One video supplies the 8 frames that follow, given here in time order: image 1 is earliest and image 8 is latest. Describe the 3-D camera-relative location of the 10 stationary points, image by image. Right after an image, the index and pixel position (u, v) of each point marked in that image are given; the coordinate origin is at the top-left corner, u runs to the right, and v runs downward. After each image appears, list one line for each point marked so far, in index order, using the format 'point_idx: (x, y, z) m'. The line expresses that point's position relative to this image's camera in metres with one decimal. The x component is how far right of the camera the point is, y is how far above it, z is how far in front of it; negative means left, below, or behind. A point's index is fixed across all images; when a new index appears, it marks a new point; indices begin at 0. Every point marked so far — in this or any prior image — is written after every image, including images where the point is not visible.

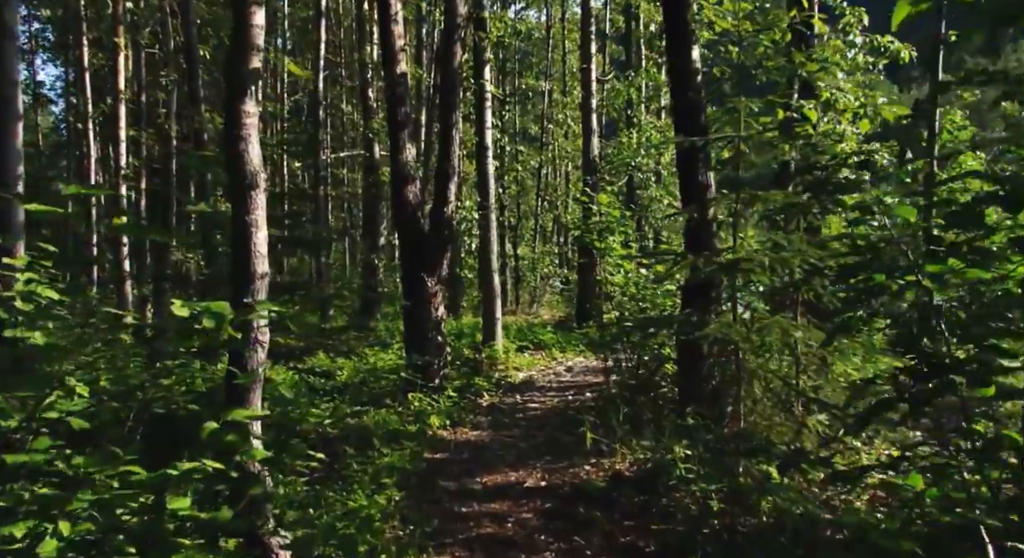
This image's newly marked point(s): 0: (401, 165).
0: (-1.4, +1.4, +14.2) m
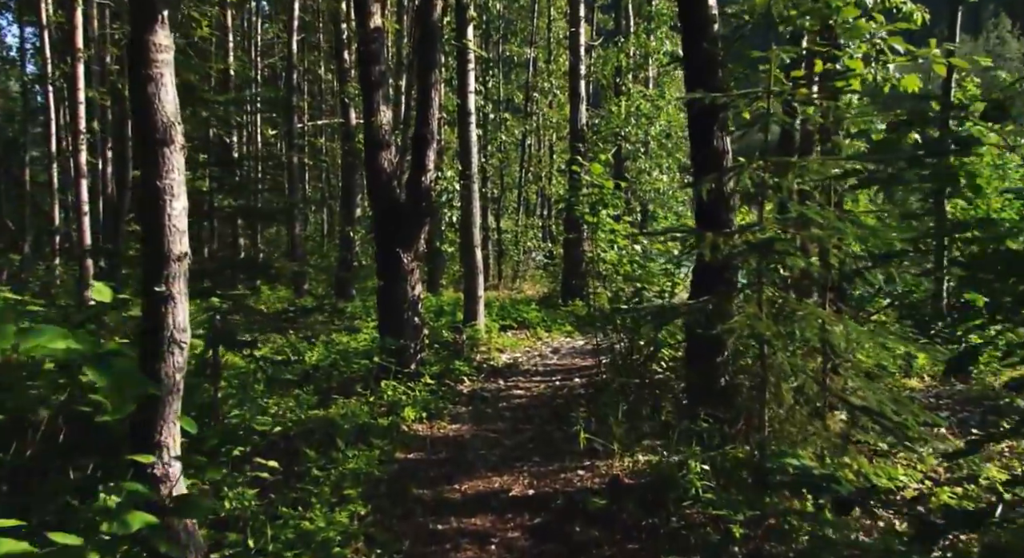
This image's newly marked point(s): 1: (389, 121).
0: (-1.6, +1.7, +13.0) m
1: (-1.4, +1.8, +13.2) m
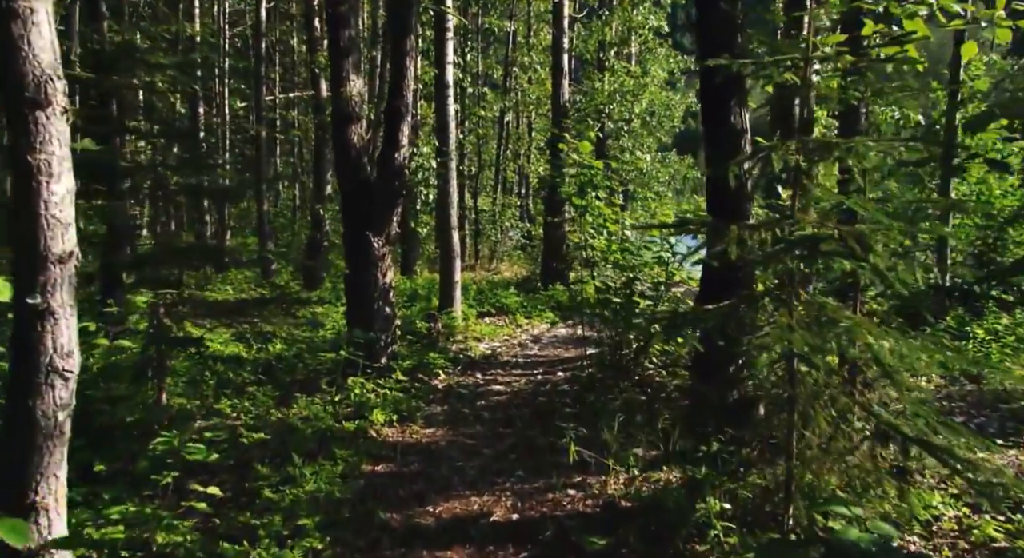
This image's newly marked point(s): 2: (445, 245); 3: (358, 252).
0: (-1.8, +1.9, +11.9) m
1: (-1.6, +2.0, +12.1) m
2: (-0.9, +0.5, +16.0) m
3: (-1.6, +0.3, +11.9) m
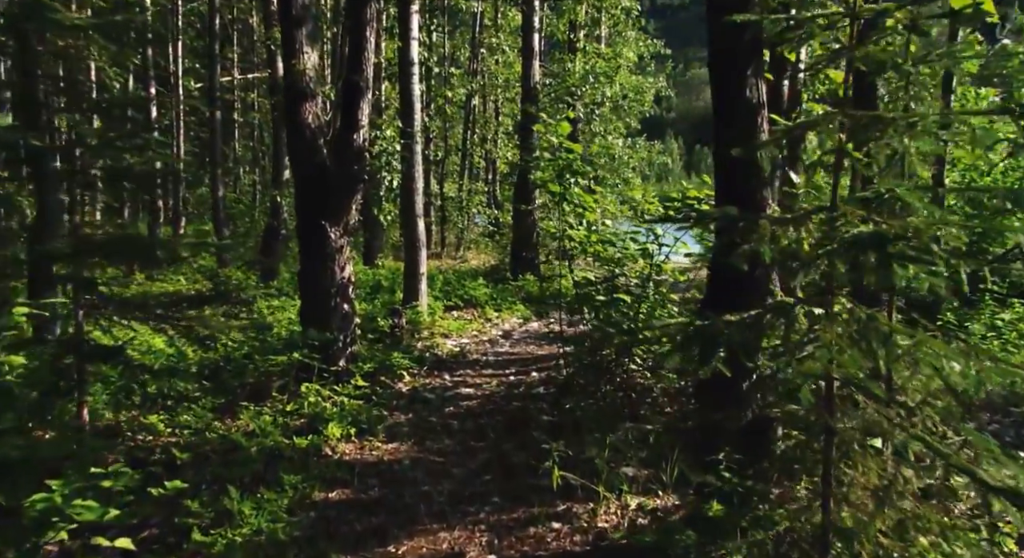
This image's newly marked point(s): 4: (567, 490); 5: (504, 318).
0: (-2.1, +1.9, +10.8) m
1: (-1.9, +2.1, +11.0) m
2: (-1.3, +0.6, +14.9) m
3: (-1.9, +0.3, +10.8) m
4: (+0.4, -1.4, +7.7) m
5: (-0.1, -0.6, +16.7) m
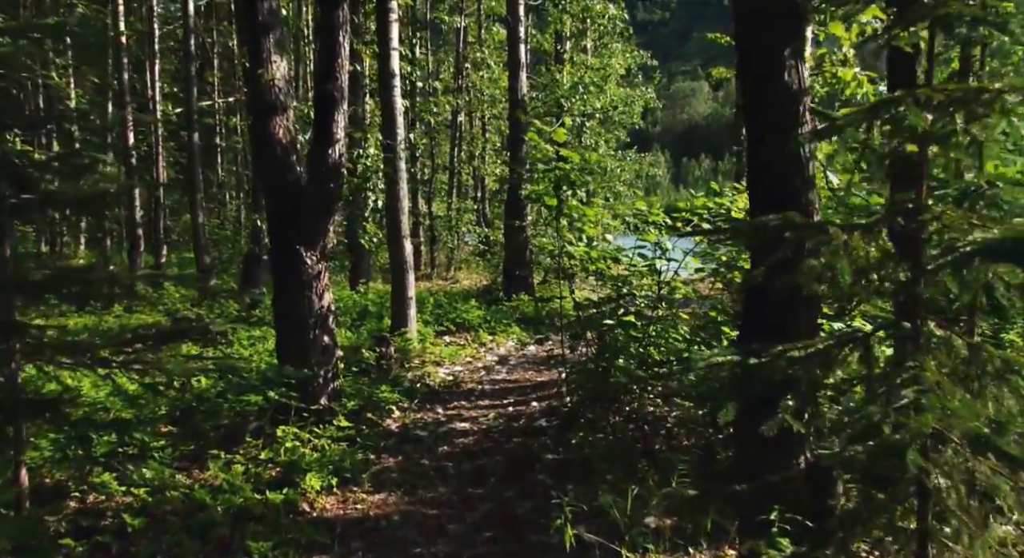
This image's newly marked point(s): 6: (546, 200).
0: (-2.2, +1.7, +9.9) m
1: (-2.0, +1.8, +10.1) m
2: (-1.4, +0.3, +13.9) m
3: (-2.0, +0.1, +9.8) m
4: (+0.4, -1.6, +6.7) m
5: (-0.2, -0.9, +15.7) m
6: (+0.3, +0.7, +10.6) m
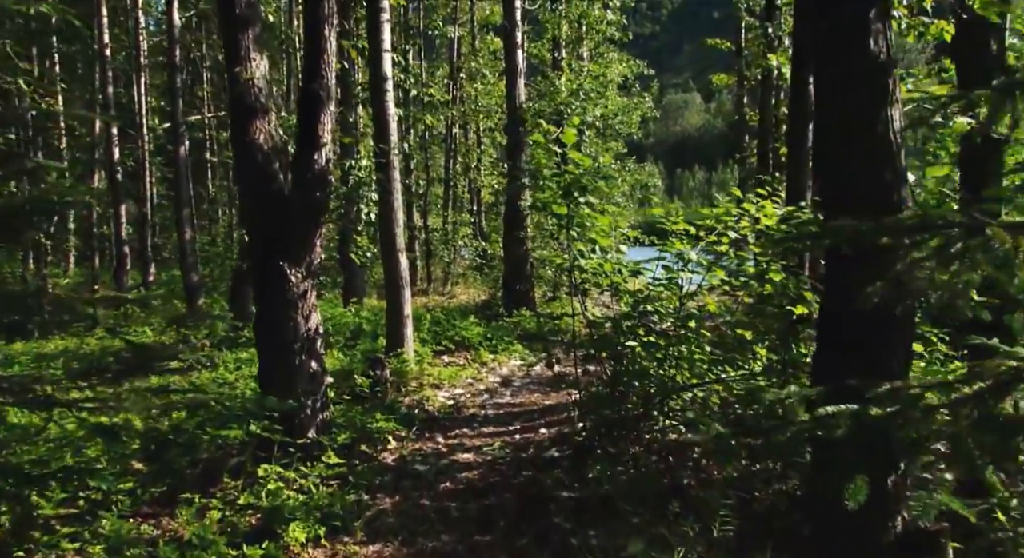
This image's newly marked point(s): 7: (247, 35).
0: (-2.1, +1.5, +8.9) m
1: (-2.0, +1.6, +9.2) m
2: (-1.4, +0.1, +13.0) m
3: (-1.9, -0.1, +8.9) m
4: (+0.5, -1.6, +5.7) m
5: (-0.2, -1.1, +14.8) m
6: (+0.4, +0.6, +9.6) m
7: (-2.1, +1.9, +9.0) m
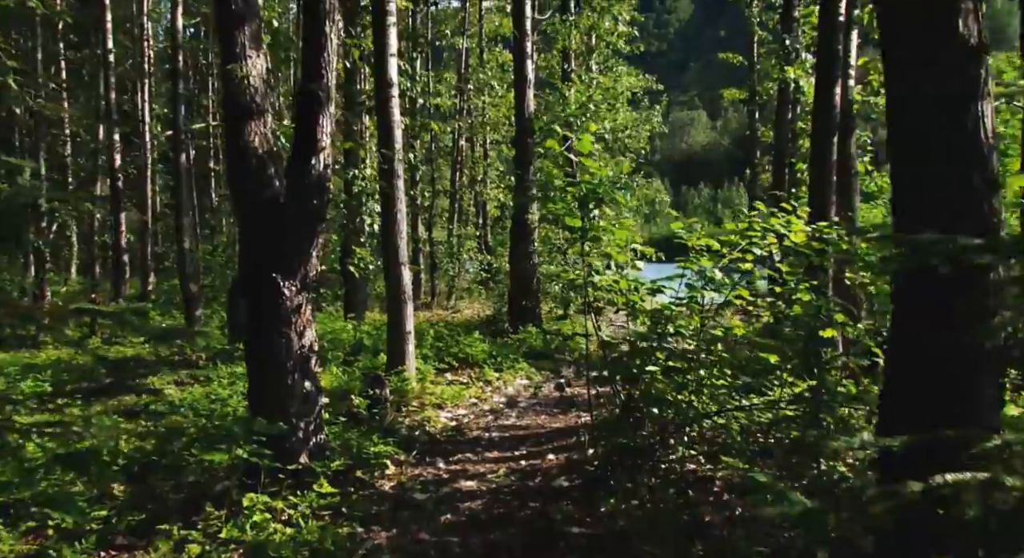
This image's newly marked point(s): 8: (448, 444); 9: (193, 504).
0: (-2.0, +1.4, +8.4) m
1: (-1.9, +1.5, +8.6) m
2: (-1.3, -0.1, +12.4) m
3: (-1.8, -0.2, +8.3) m
4: (+0.5, -1.7, +5.1) m
5: (-0.1, -1.3, +14.2) m
6: (+0.4, +0.5, +9.1) m
7: (-2.0, +1.8, +8.4) m
8: (-0.6, -1.5, +10.4) m
9: (-2.2, -1.5, +7.9) m
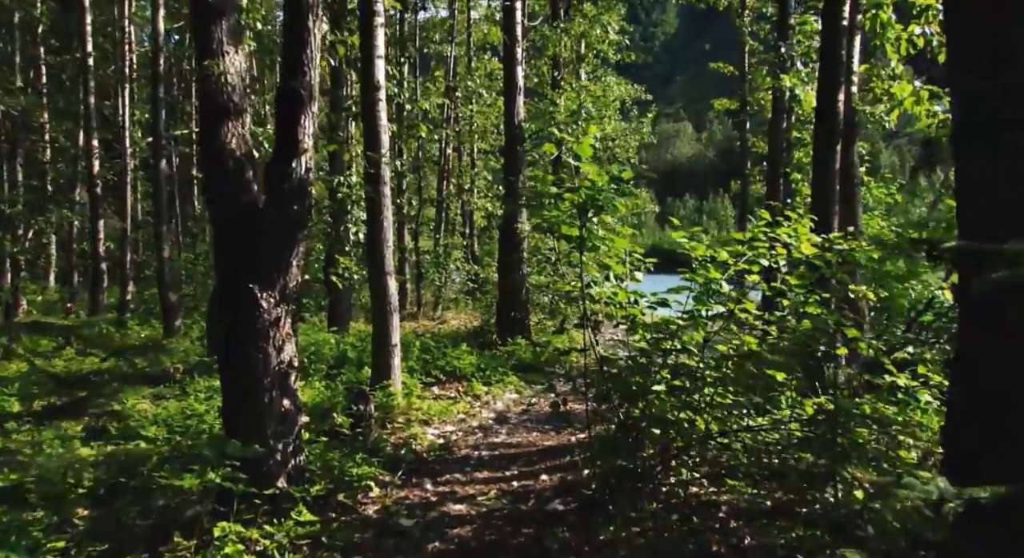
0: (-2.1, +1.4, +7.9) m
1: (-1.9, +1.5, +8.1) m
2: (-1.4, -0.2, +11.9) m
3: (-1.9, -0.2, +7.8) m
4: (+0.5, -1.8, +4.6) m
5: (-0.2, -1.4, +13.6) m
6: (+0.4, +0.4, +8.6) m
7: (-2.0, +1.8, +7.9) m
8: (-0.7, -1.6, +9.9) m
9: (-2.3, -1.6, +7.3) m
